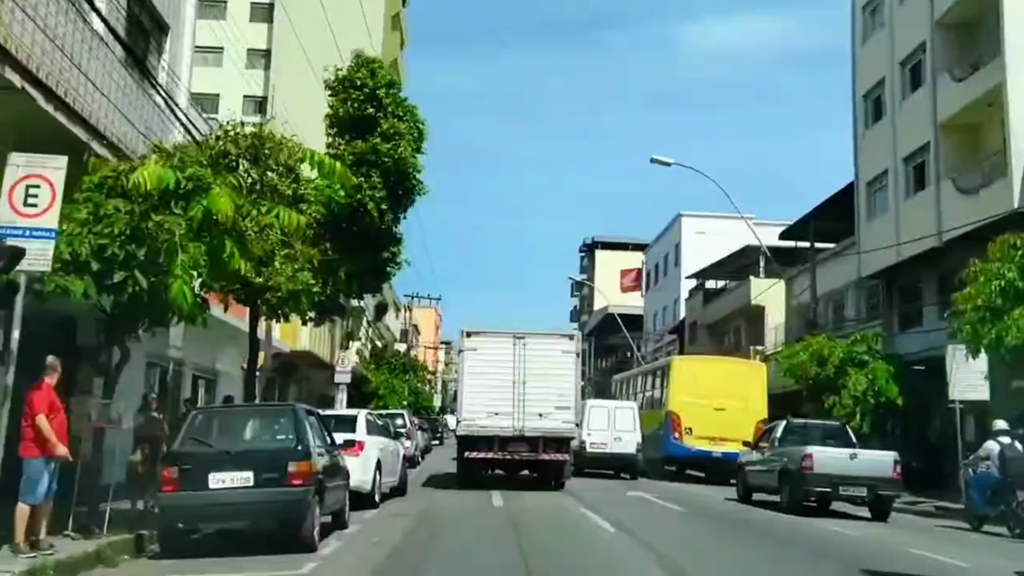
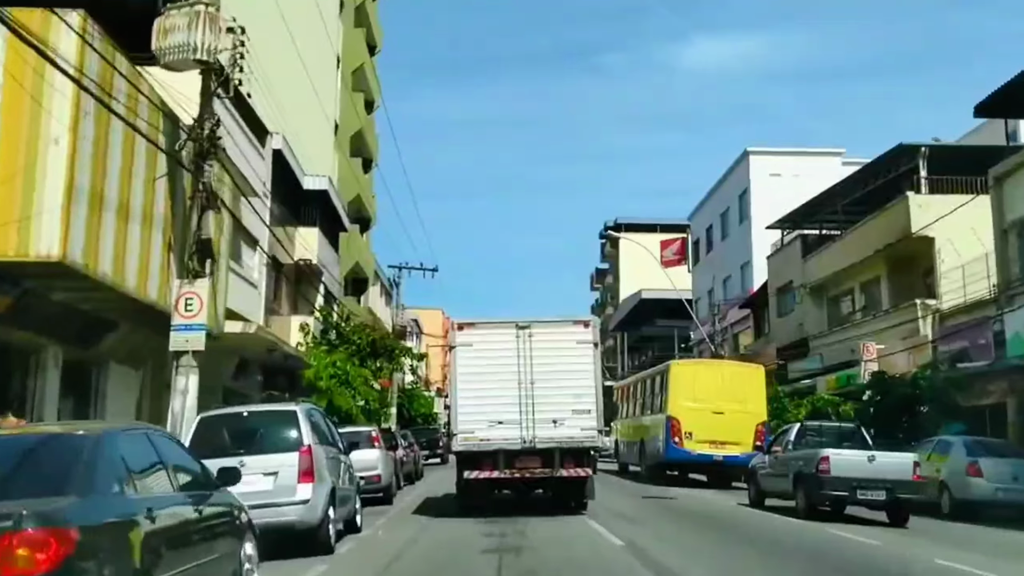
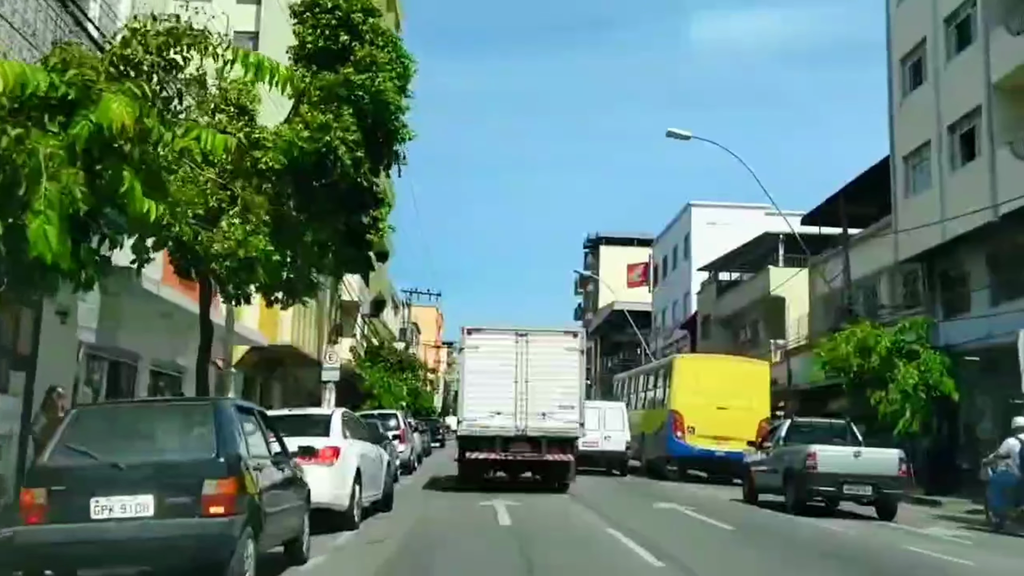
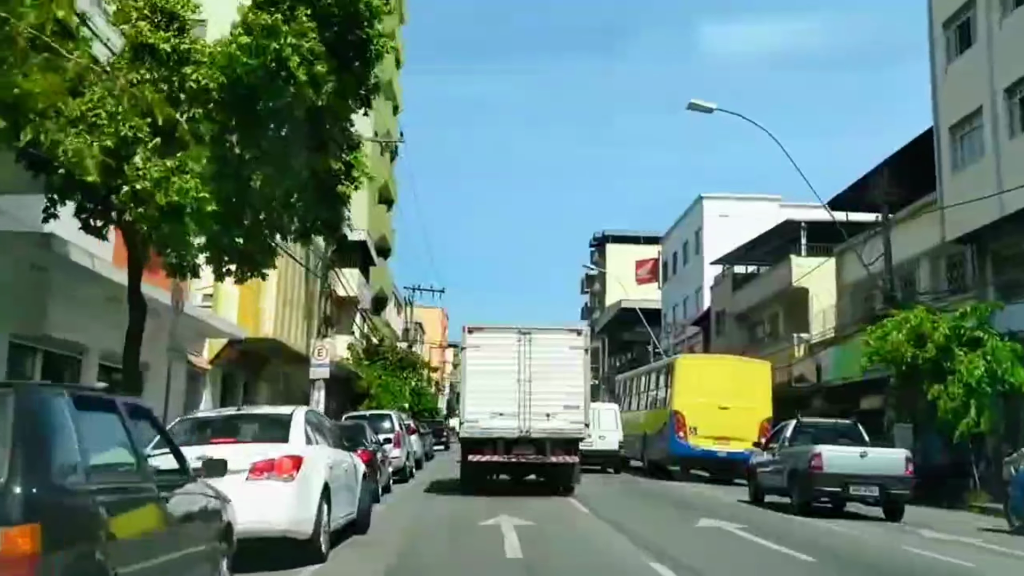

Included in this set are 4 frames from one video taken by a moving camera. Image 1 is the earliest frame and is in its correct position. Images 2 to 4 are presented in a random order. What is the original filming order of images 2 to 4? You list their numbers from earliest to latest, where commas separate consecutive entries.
3, 4, 2
